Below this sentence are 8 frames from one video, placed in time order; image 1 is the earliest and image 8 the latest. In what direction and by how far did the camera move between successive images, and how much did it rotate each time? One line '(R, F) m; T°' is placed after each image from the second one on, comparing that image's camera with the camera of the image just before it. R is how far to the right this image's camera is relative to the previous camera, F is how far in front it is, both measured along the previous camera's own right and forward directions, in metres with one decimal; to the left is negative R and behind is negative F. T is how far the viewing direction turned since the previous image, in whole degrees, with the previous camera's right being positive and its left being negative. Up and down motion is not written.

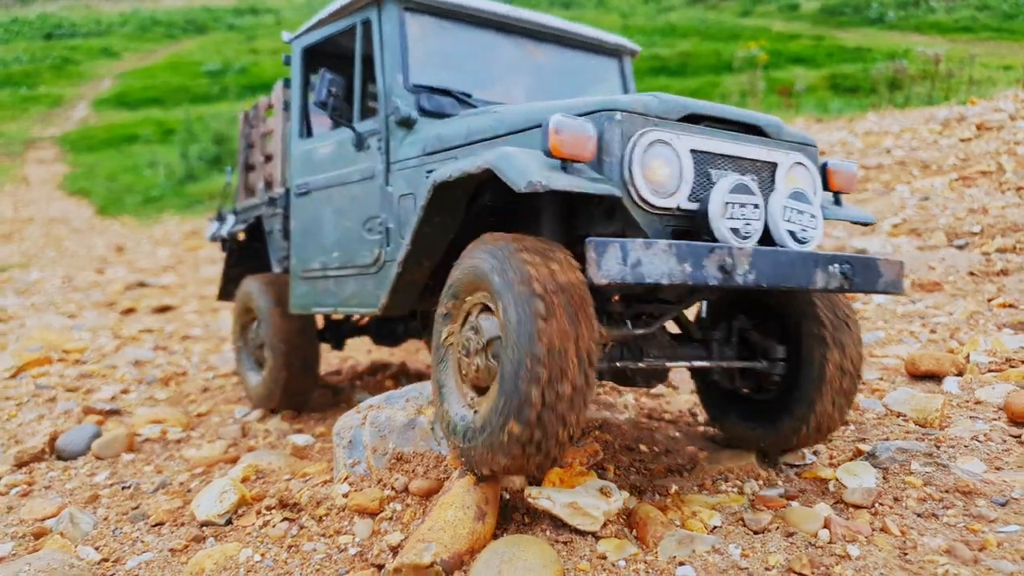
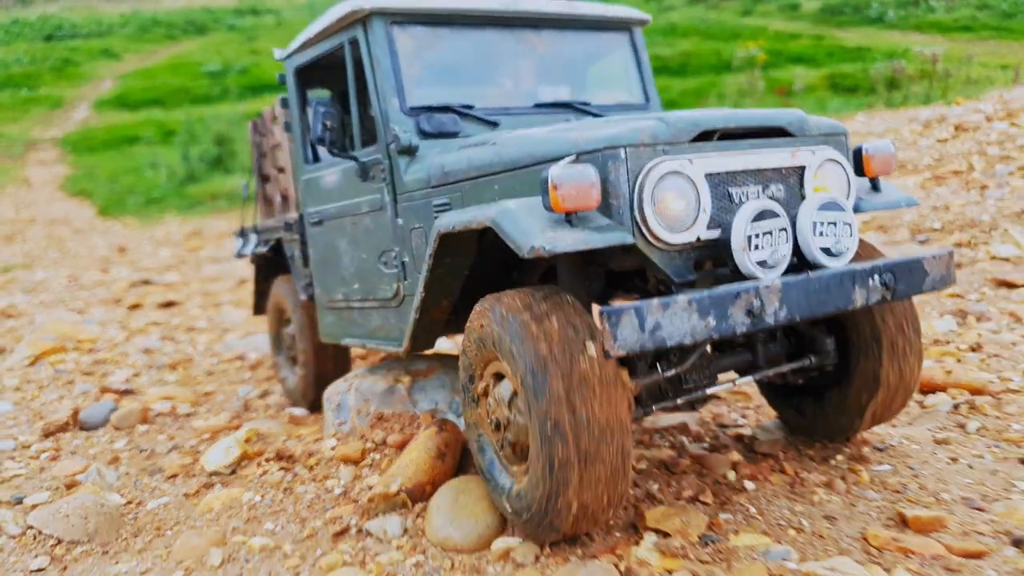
(+0.2, -0.5) m; 0°
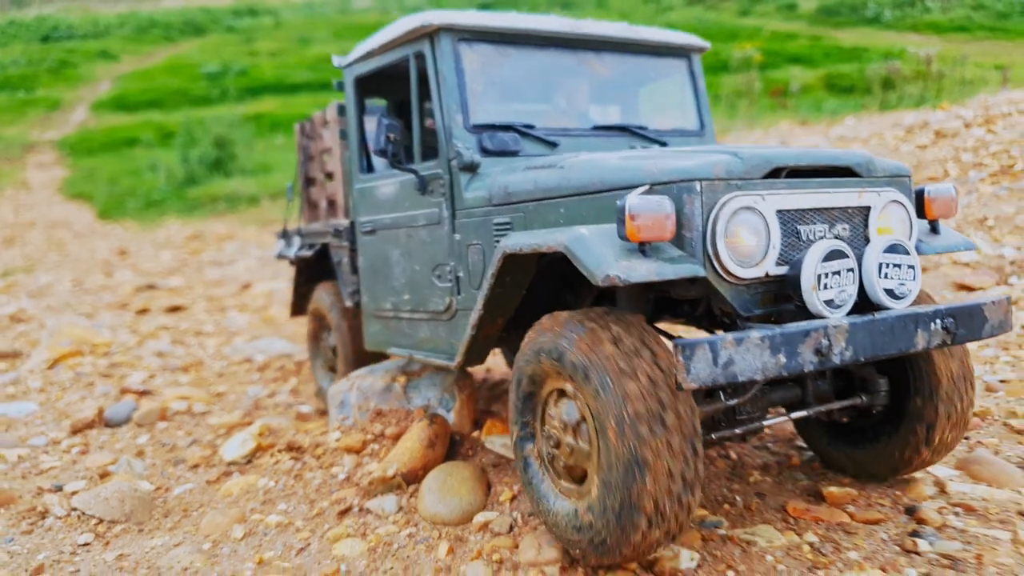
(+0.1, -0.5) m; 0°
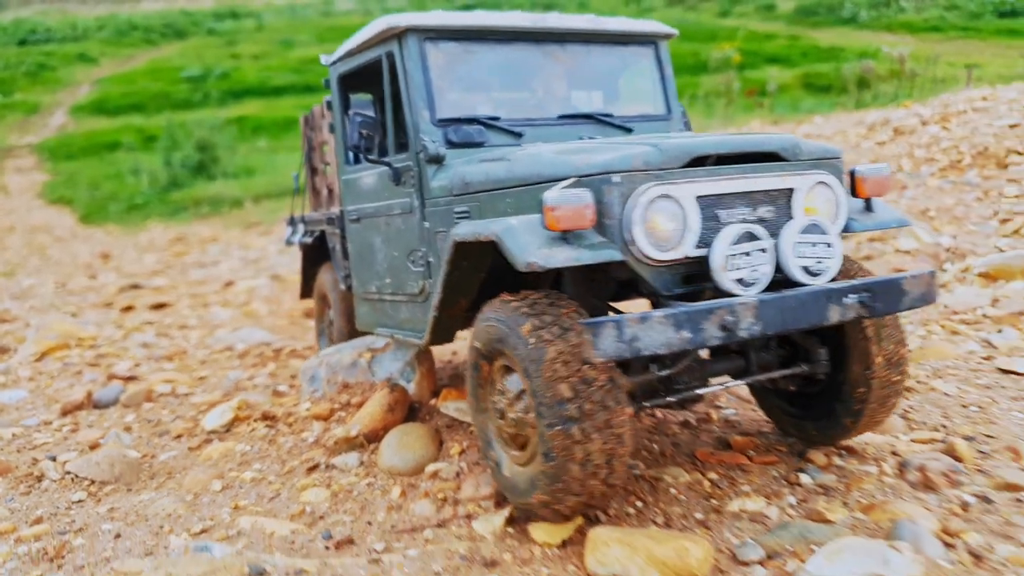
(+0.2, -0.5) m; +1°
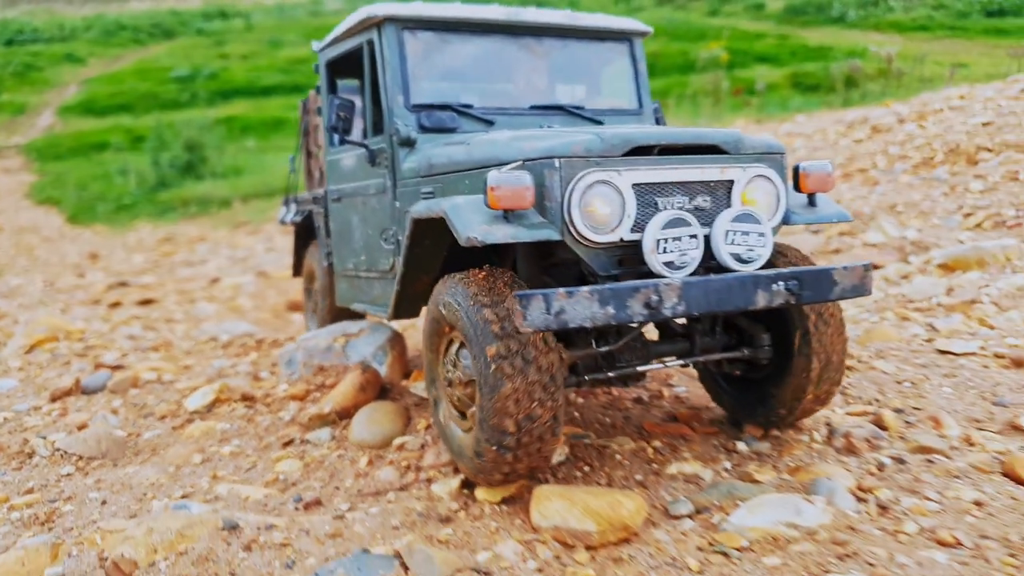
(+0.2, -0.3) m; +1°
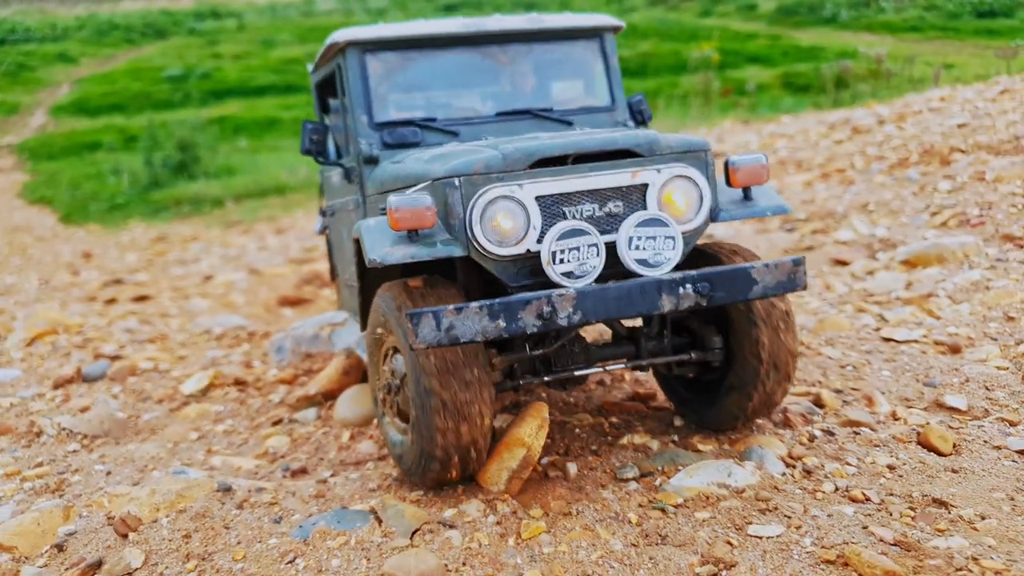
(+0.1, -0.4) m; 0°
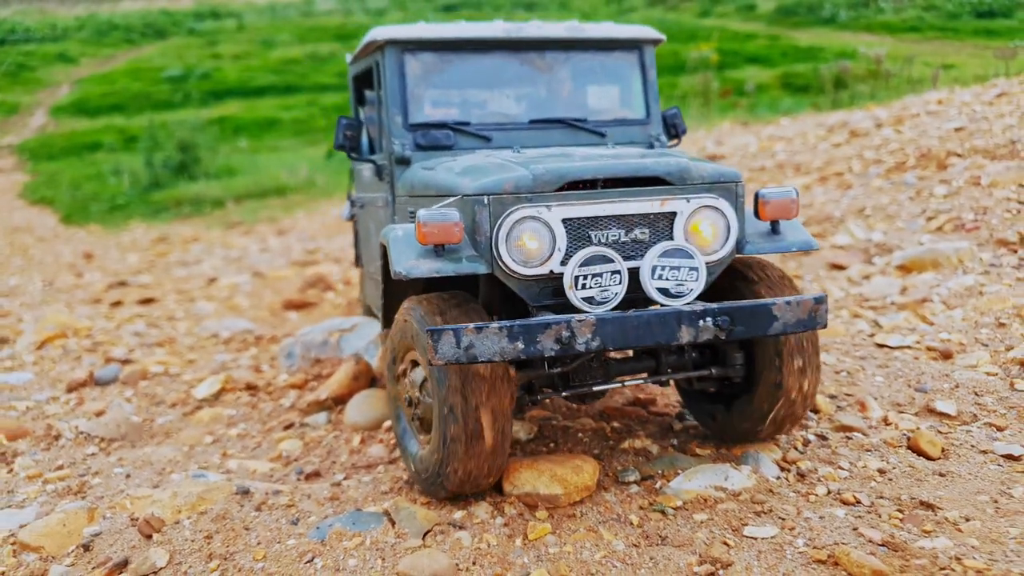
(0.0, -0.1) m; 0°
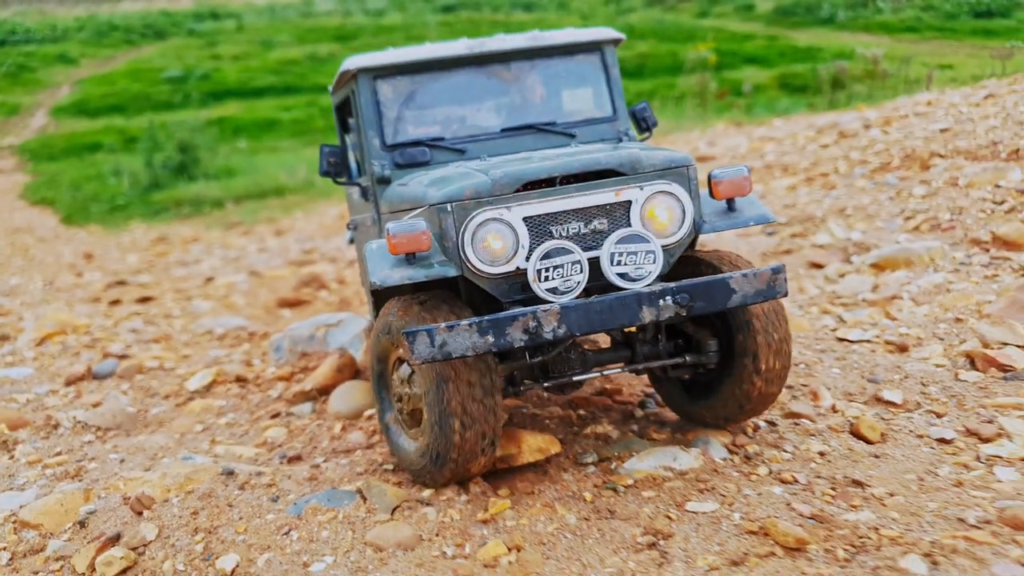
(+0.2, -0.3) m; 0°
